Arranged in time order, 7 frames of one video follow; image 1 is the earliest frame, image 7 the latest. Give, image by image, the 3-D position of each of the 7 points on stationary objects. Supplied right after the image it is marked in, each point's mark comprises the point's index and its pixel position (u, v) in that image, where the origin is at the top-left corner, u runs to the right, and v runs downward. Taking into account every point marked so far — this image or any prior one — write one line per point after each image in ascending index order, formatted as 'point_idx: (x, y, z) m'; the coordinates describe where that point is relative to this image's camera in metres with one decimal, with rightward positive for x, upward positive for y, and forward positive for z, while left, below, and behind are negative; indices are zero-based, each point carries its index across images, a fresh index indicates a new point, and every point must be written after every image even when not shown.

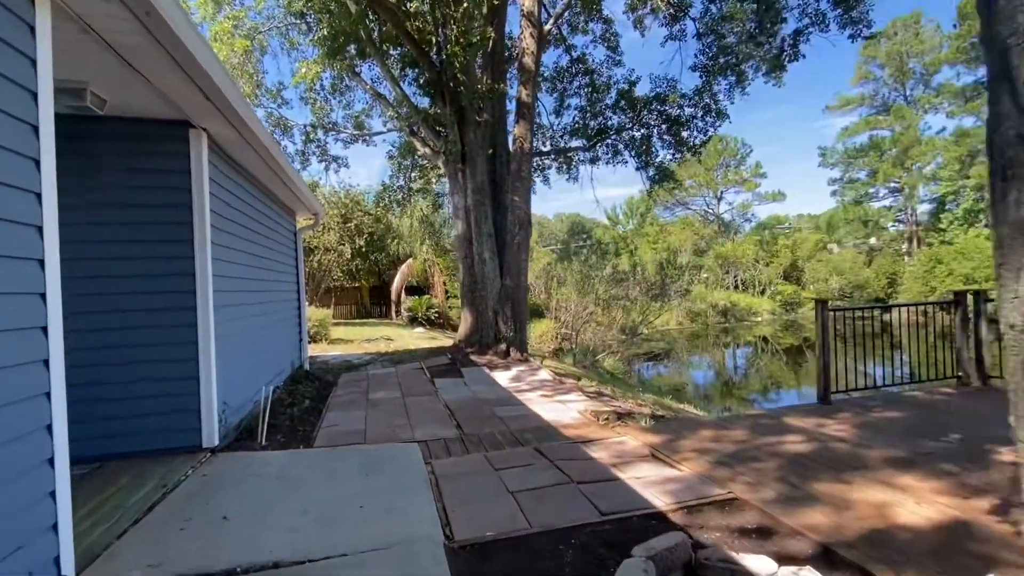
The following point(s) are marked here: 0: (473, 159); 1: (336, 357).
0: (-0.5, +1.6, +6.0) m
1: (-2.6, -1.0, +7.0) m
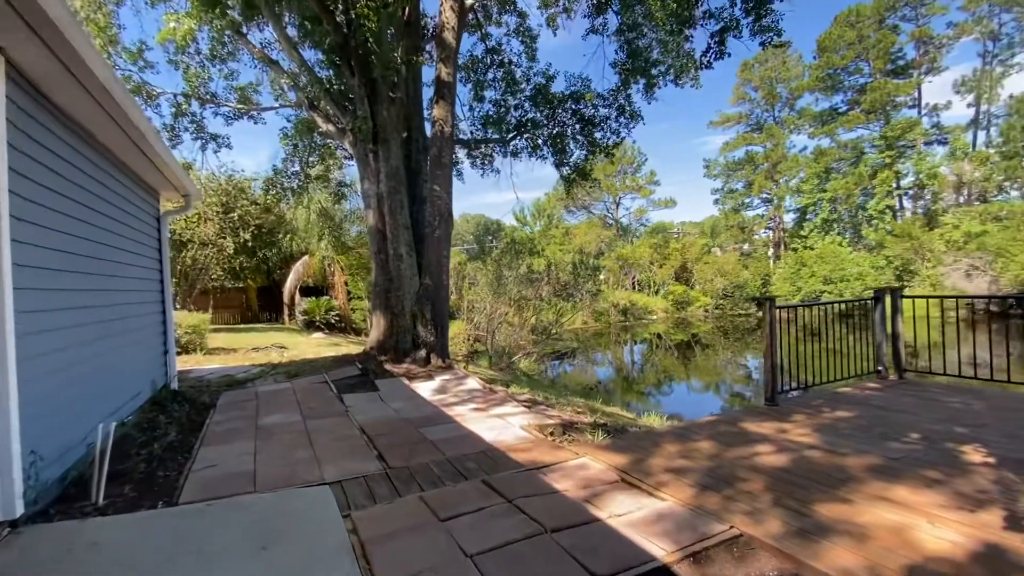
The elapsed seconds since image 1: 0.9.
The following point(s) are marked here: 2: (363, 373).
0: (-1.4, +1.6, +5.3) m
1: (-3.6, -1.0, +5.9) m
2: (-1.5, -0.9, +4.9) m
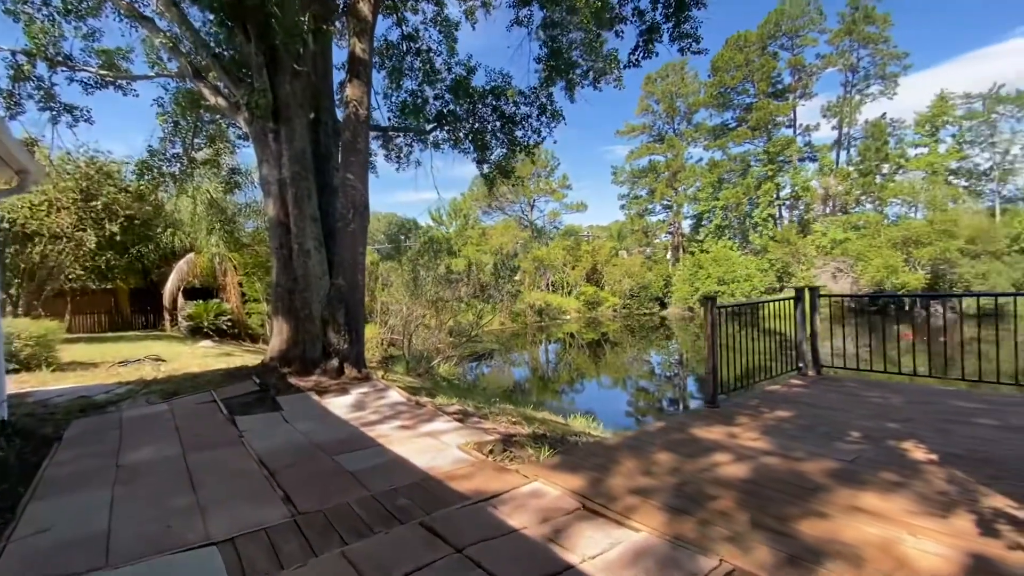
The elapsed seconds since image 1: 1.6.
0: (-2.1, +1.6, +4.6) m
1: (-4.4, -1.0, +4.8) m
2: (-2.2, -0.9, +4.2) m
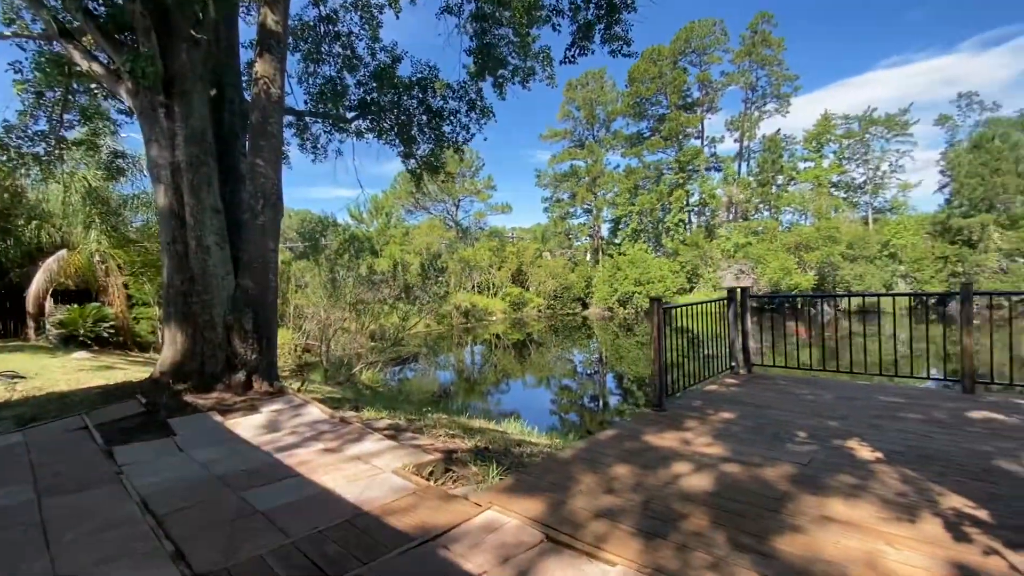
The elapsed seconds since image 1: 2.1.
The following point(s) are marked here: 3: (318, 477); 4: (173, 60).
0: (-2.7, +1.6, +4.0) m
1: (-5.0, -1.1, +3.8) m
2: (-2.7, -0.9, +3.6) m
3: (-1.0, -0.9, +2.4) m
4: (-2.8, +1.9, +3.9) m
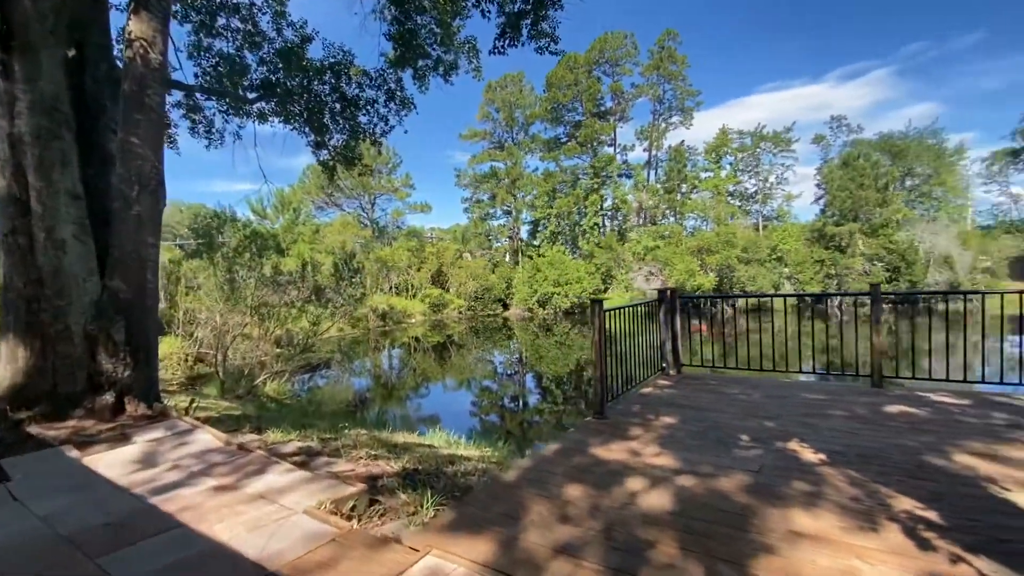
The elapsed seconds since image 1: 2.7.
0: (-3.2, +1.6, +3.2) m
1: (-5.4, -1.1, +2.6) m
2: (-3.1, -0.9, +2.8) m
3: (-1.2, -0.9, +1.9) m
4: (-3.3, +1.8, +3.1) m
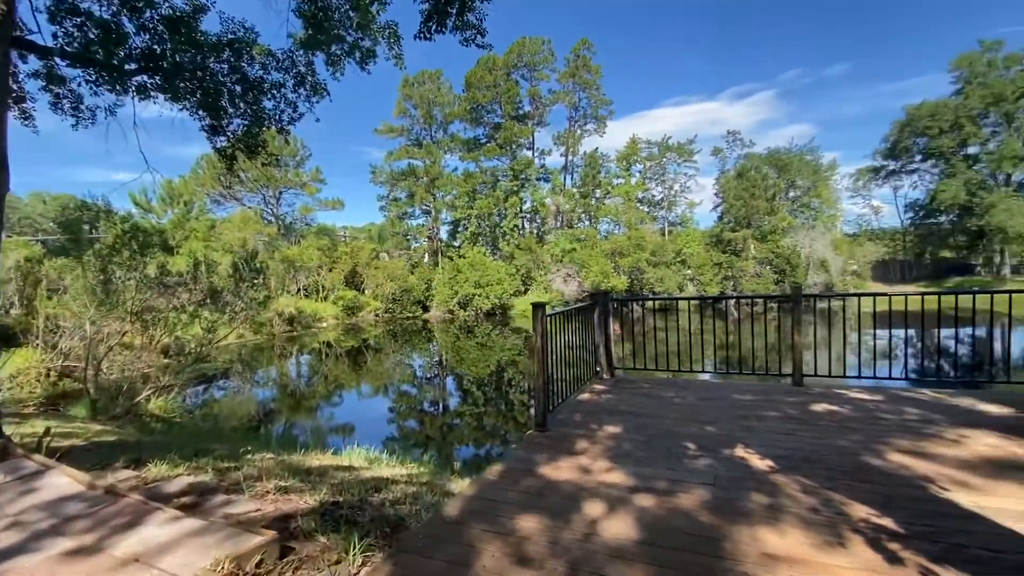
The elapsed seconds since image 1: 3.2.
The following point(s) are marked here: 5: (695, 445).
0: (-3.5, +1.5, +2.4) m
1: (-5.6, -1.1, +1.4) m
2: (-3.4, -1.0, +2.0) m
3: (-1.4, -1.0, +1.4) m
4: (-3.6, +1.8, +2.3) m
5: (+1.0, -0.8, +2.5) m
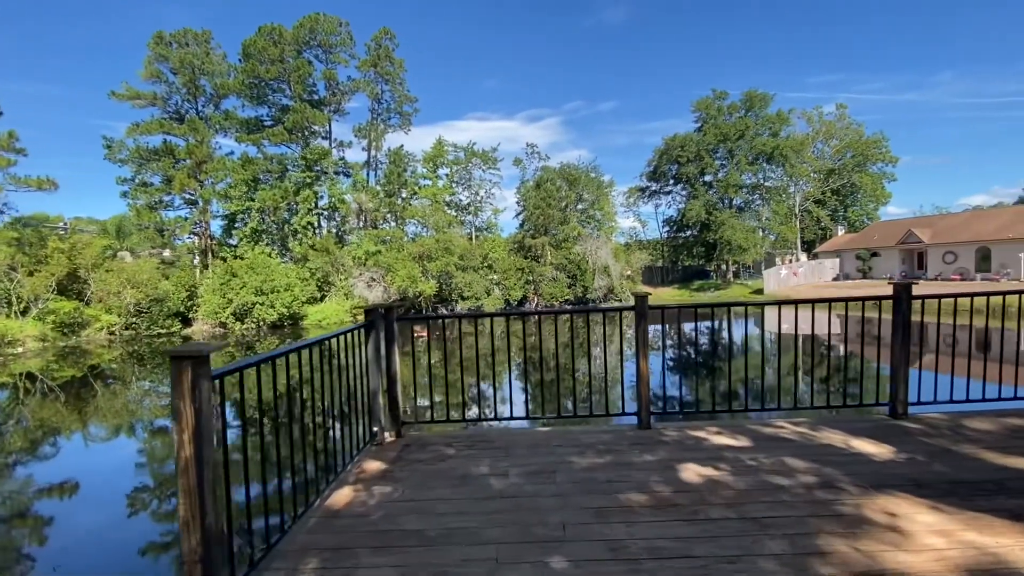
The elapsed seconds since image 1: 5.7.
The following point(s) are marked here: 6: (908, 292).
0: (-4.1, +1.4, -0.6) m
1: (-5.6, -1.2, -2.3) m
2: (-3.7, -1.0, -0.9) m
3: (-1.7, -1.0, -0.7) m
4: (-4.1, +1.7, -0.7) m
5: (+0.1, -0.9, +1.2) m
6: (+2.2, 0.0, +2.7) m
